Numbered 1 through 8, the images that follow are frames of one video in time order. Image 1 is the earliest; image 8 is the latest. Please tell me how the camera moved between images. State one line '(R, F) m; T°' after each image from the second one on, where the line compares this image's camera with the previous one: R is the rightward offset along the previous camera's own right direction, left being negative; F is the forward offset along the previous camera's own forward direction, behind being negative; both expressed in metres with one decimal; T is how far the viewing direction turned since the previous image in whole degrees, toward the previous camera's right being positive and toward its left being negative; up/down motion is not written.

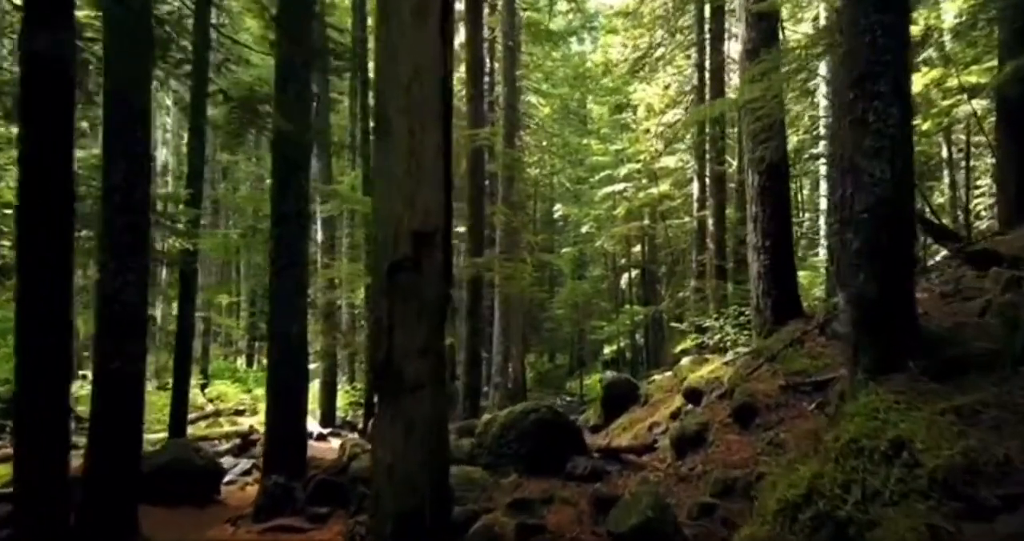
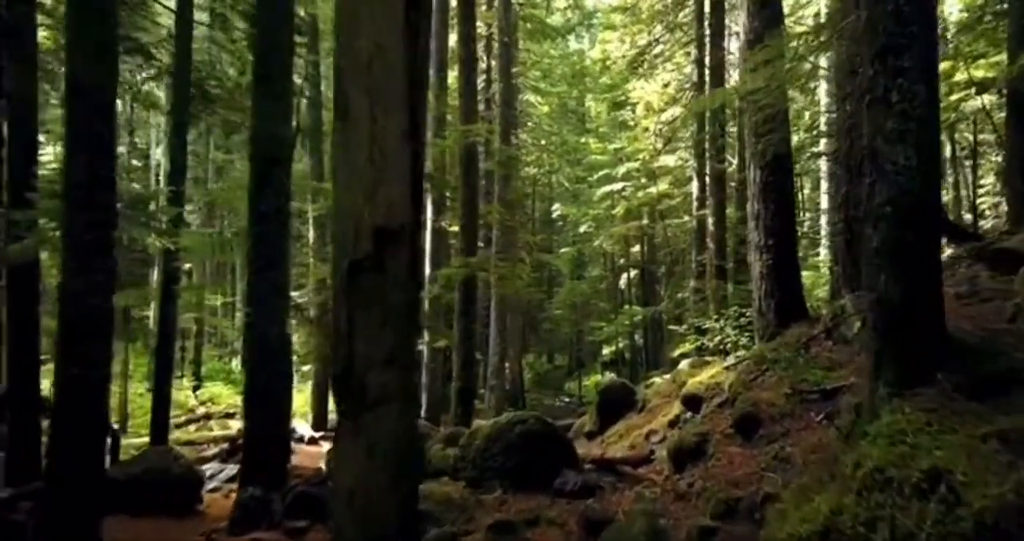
(+0.1, +0.4) m; 0°
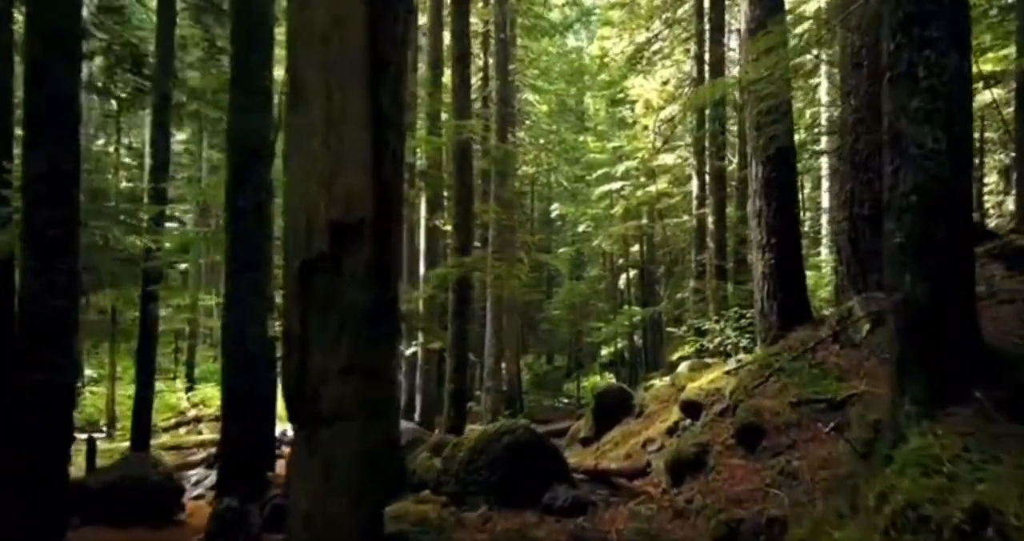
(+0.1, +0.4) m; 0°
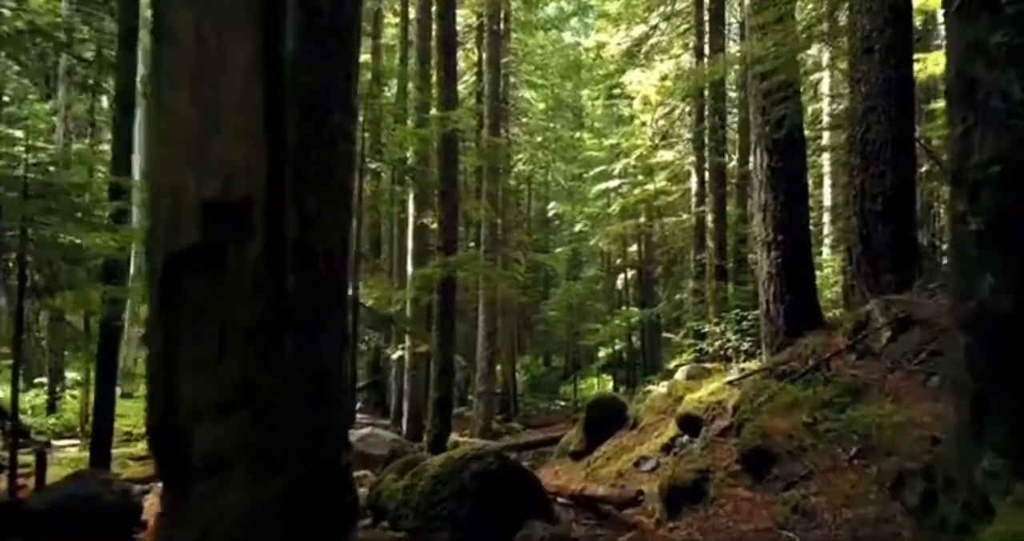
(+0.2, +0.8) m; 0°
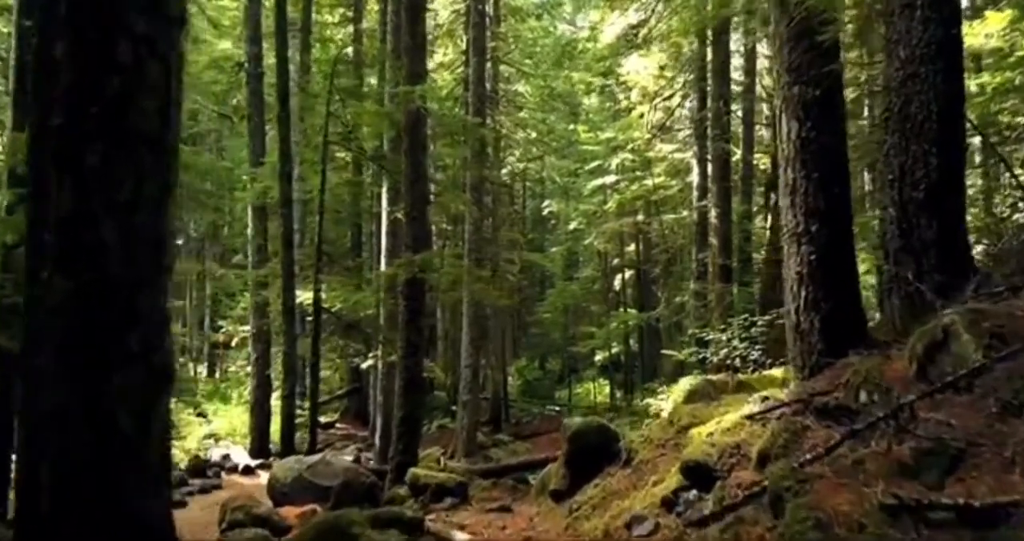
(+0.3, +1.8) m; 0°
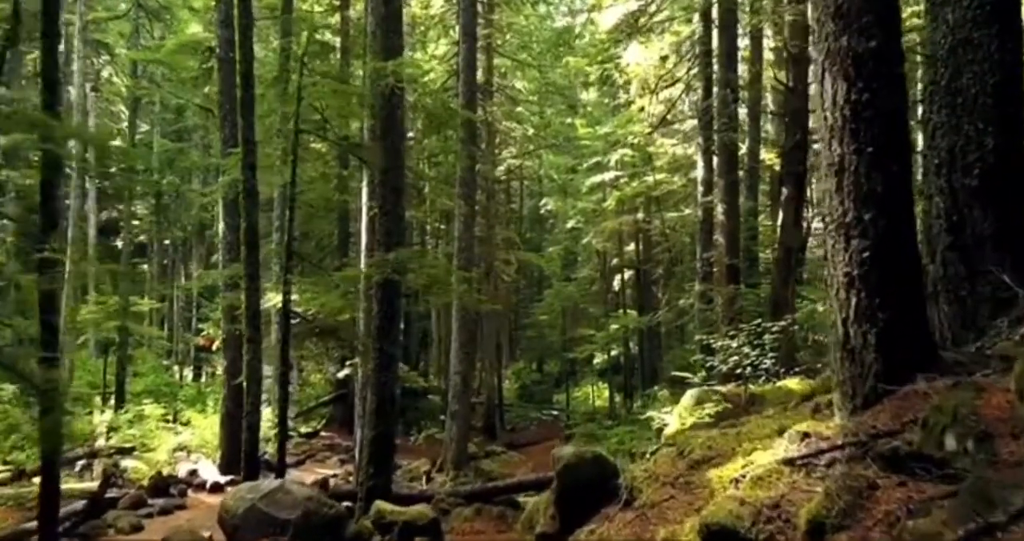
(+0.2, +1.3) m; 0°
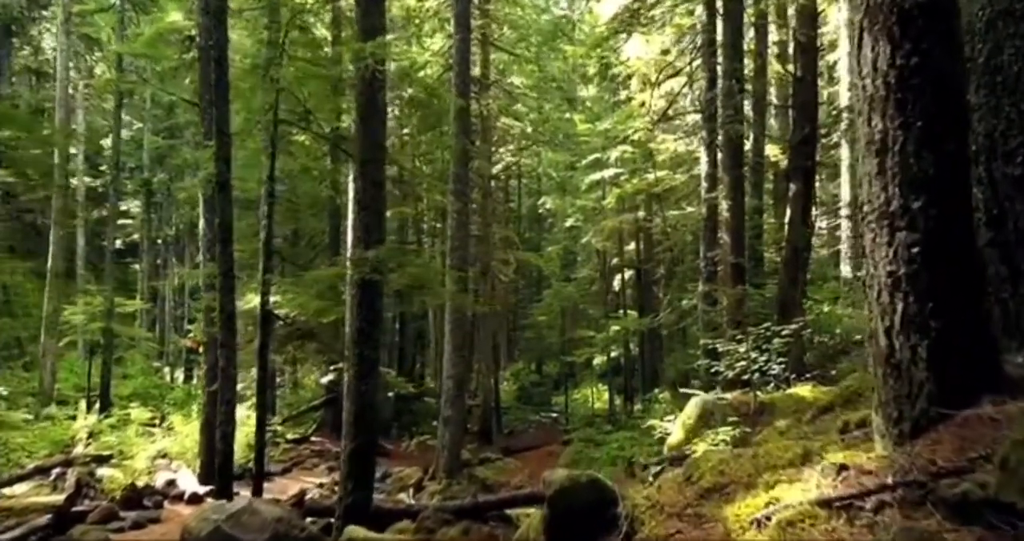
(+0.1, +0.8) m; 0°
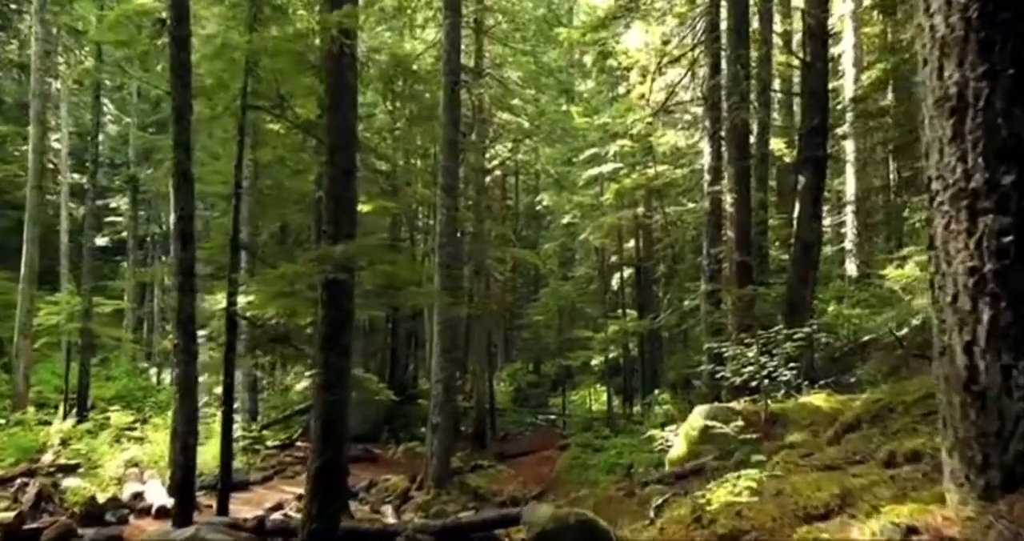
(+0.1, +1.0) m; 0°
